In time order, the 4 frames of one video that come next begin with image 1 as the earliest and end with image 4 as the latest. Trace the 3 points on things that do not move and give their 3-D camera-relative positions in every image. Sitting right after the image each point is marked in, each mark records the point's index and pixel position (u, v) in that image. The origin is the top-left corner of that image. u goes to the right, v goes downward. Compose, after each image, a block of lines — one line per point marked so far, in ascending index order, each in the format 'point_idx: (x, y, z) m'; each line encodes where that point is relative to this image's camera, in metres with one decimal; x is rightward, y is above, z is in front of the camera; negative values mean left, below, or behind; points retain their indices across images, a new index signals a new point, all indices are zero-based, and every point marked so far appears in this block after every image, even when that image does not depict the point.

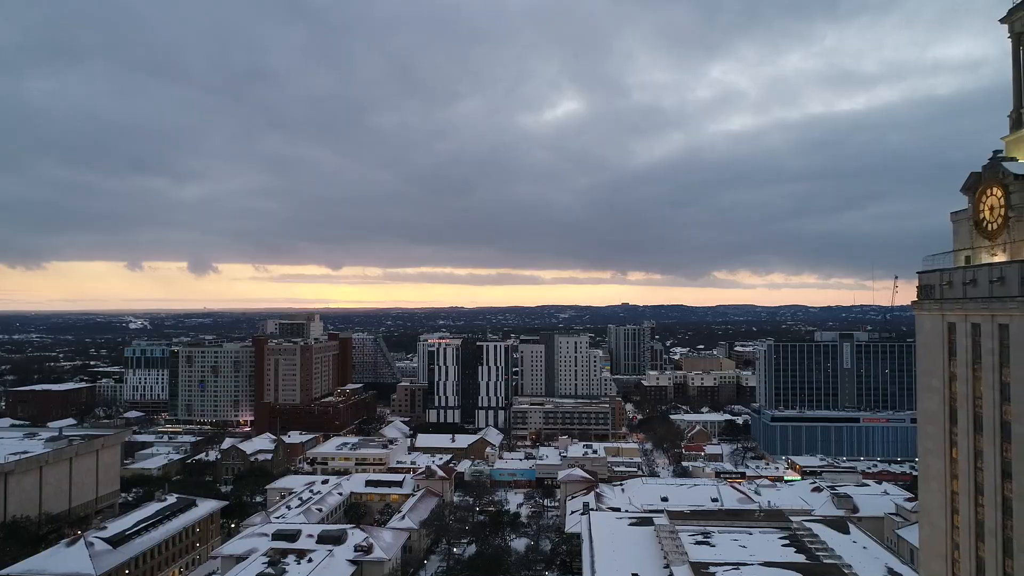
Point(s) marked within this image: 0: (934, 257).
0: (+9.4, +0.7, +14.0) m
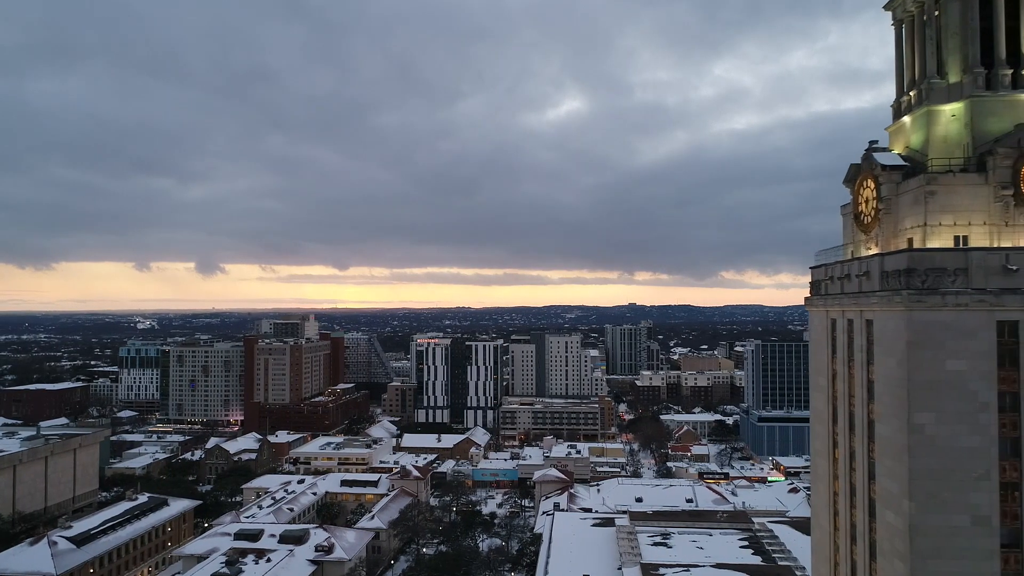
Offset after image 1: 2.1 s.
0: (+6.8, +0.8, +13.6) m
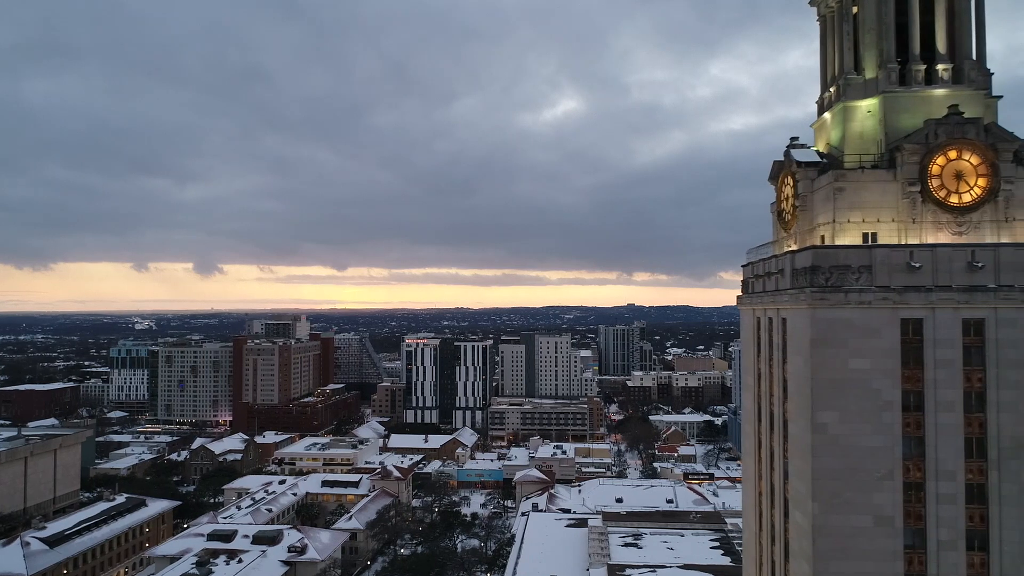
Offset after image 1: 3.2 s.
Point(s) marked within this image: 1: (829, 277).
0: (+5.2, +0.8, +13.4) m
1: (+4.8, +0.2, +9.6) m
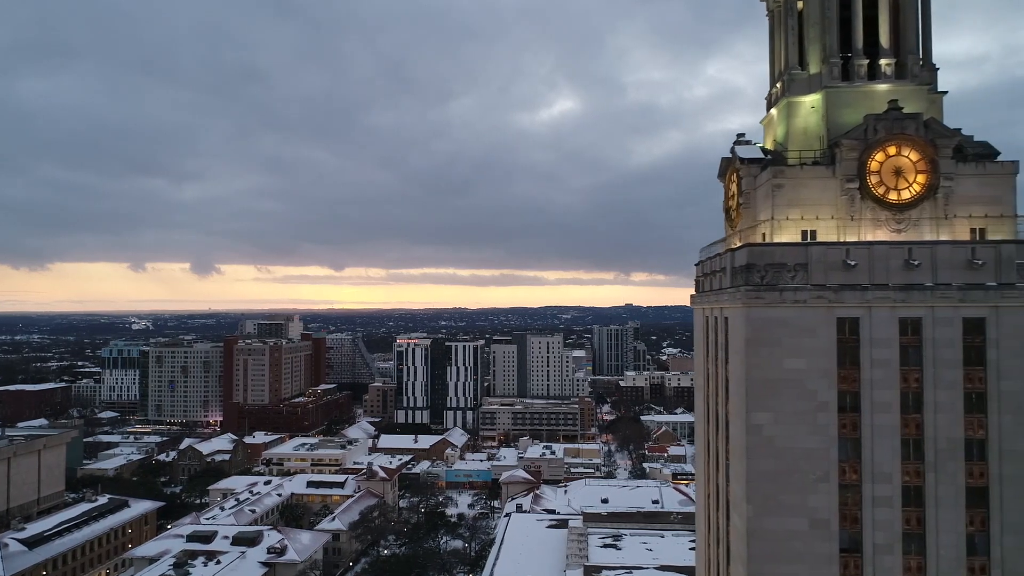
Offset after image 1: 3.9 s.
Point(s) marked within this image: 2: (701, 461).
0: (+4.2, +0.8, +13.3) m
1: (+3.8, +0.2, +9.4) m
2: (+3.9, -3.5, +12.8) m
